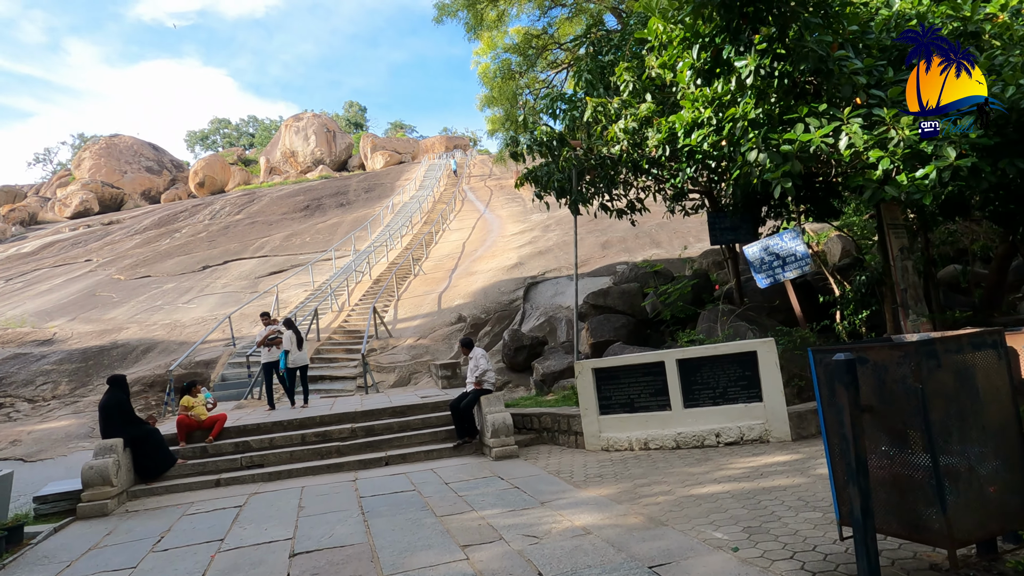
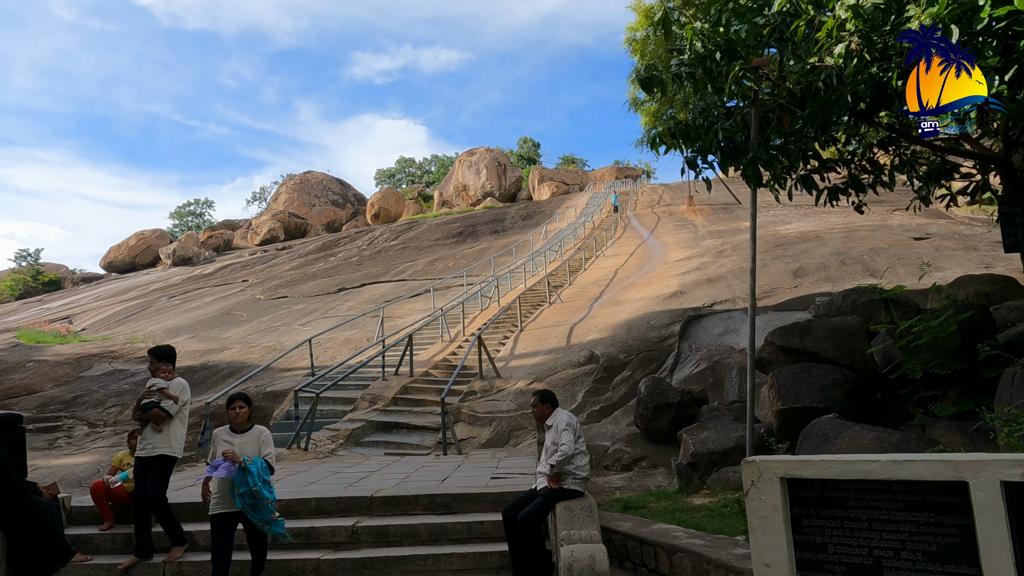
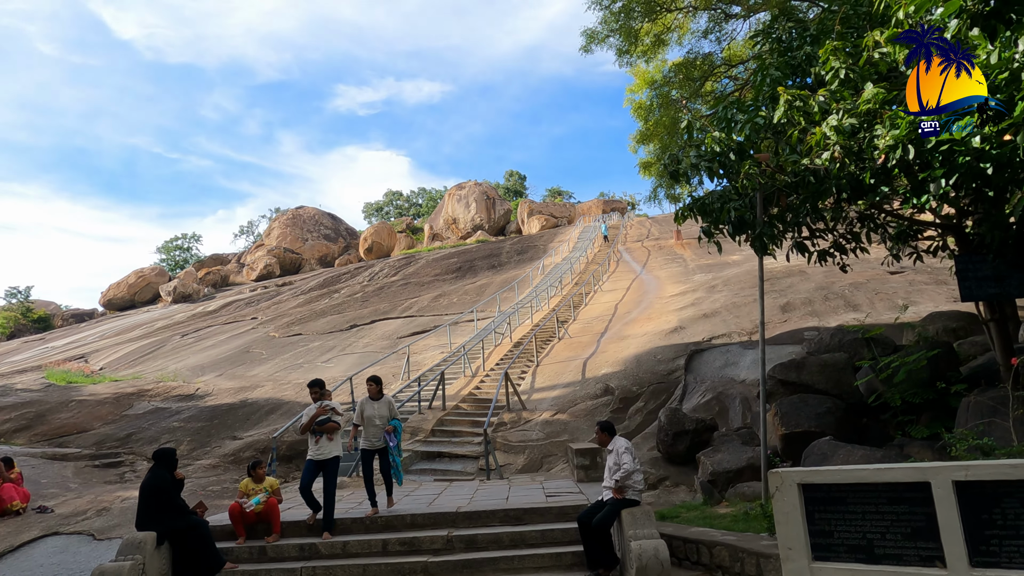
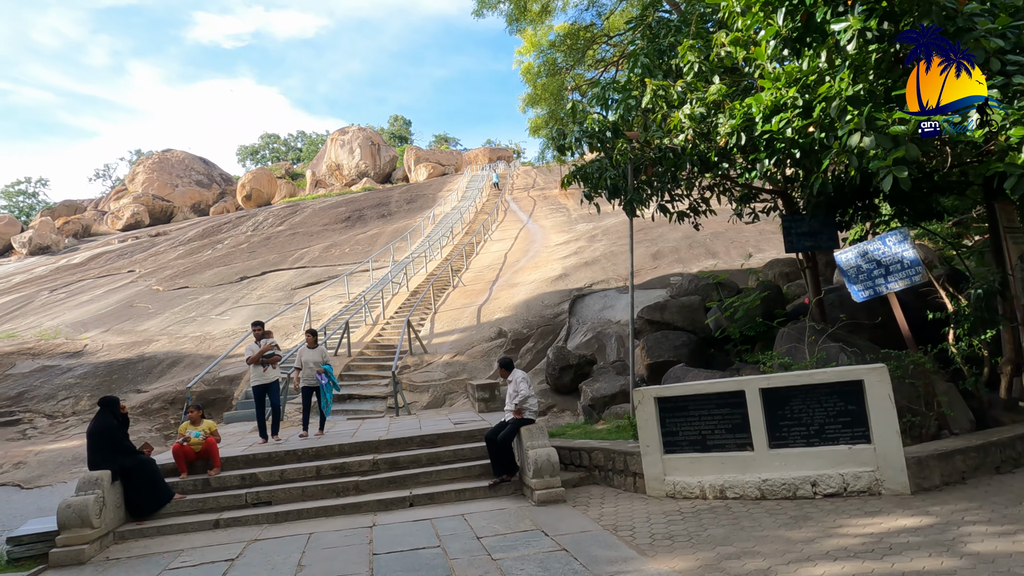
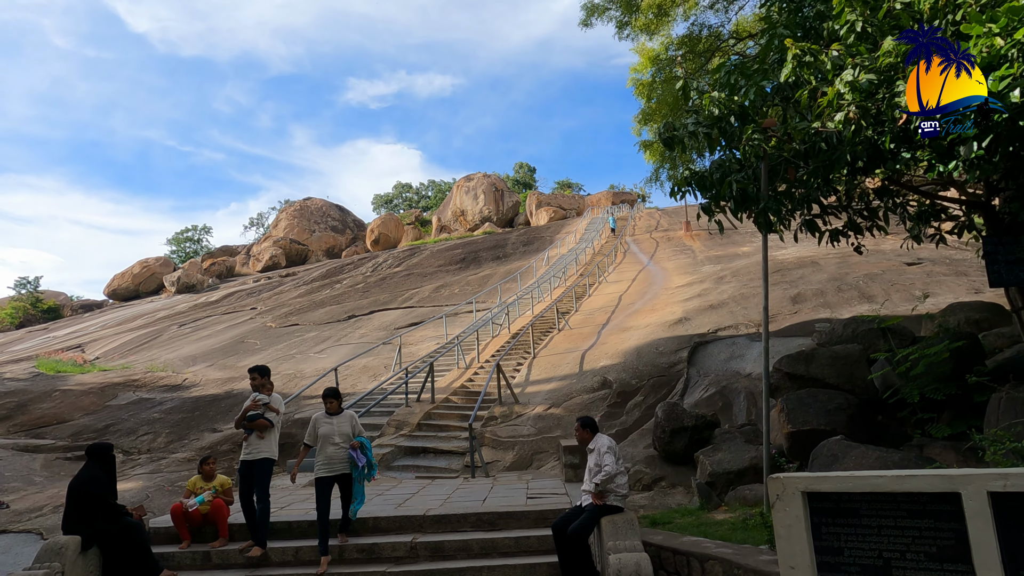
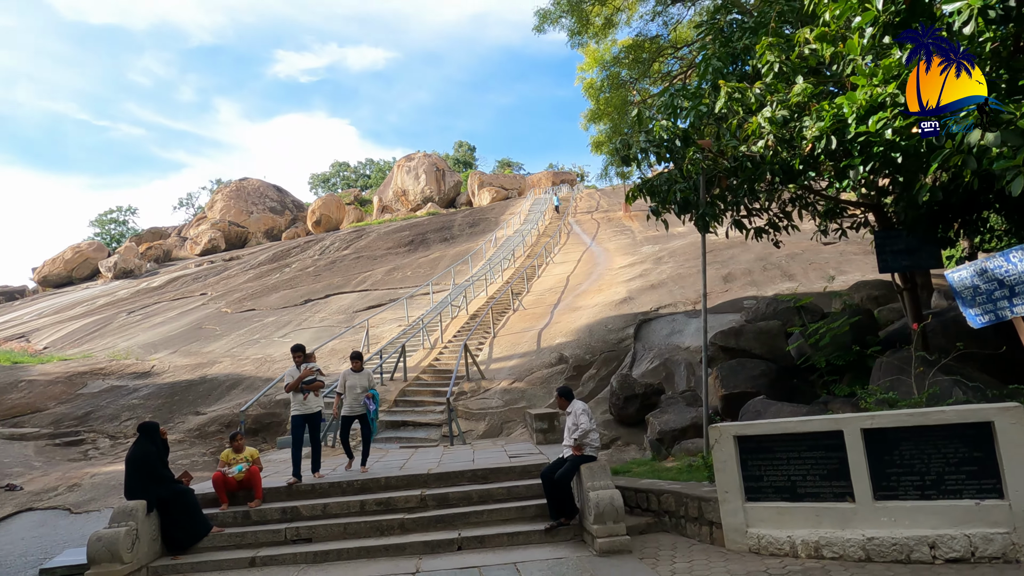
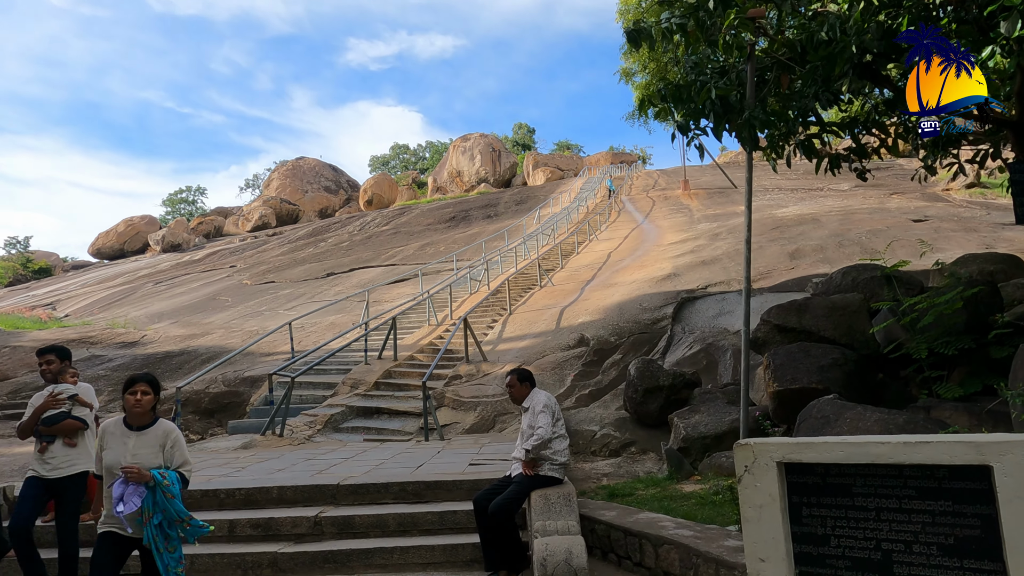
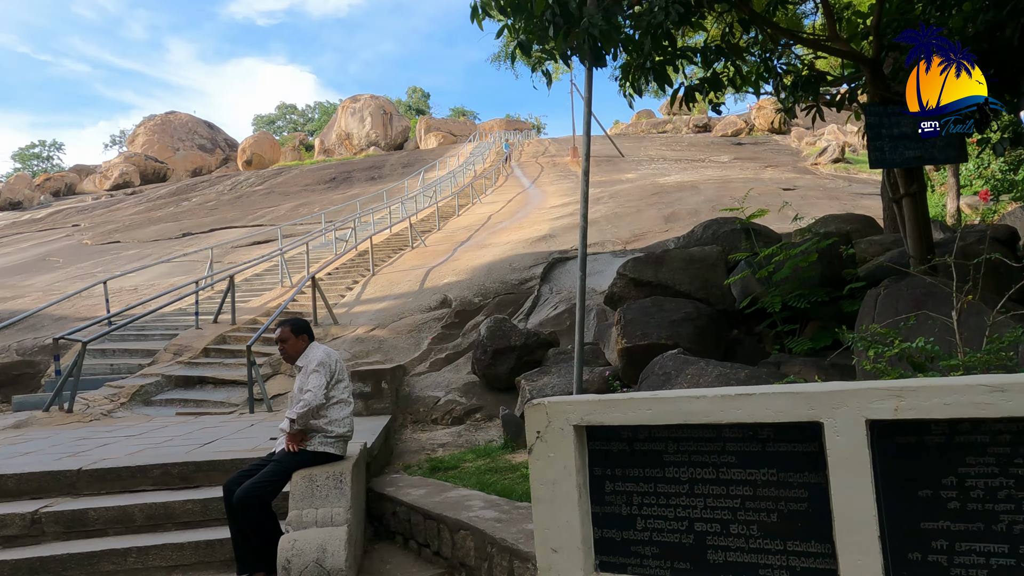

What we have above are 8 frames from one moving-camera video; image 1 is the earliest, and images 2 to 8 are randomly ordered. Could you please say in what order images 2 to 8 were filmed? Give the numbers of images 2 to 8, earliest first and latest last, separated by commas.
4, 6, 3, 5, 2, 7, 8
